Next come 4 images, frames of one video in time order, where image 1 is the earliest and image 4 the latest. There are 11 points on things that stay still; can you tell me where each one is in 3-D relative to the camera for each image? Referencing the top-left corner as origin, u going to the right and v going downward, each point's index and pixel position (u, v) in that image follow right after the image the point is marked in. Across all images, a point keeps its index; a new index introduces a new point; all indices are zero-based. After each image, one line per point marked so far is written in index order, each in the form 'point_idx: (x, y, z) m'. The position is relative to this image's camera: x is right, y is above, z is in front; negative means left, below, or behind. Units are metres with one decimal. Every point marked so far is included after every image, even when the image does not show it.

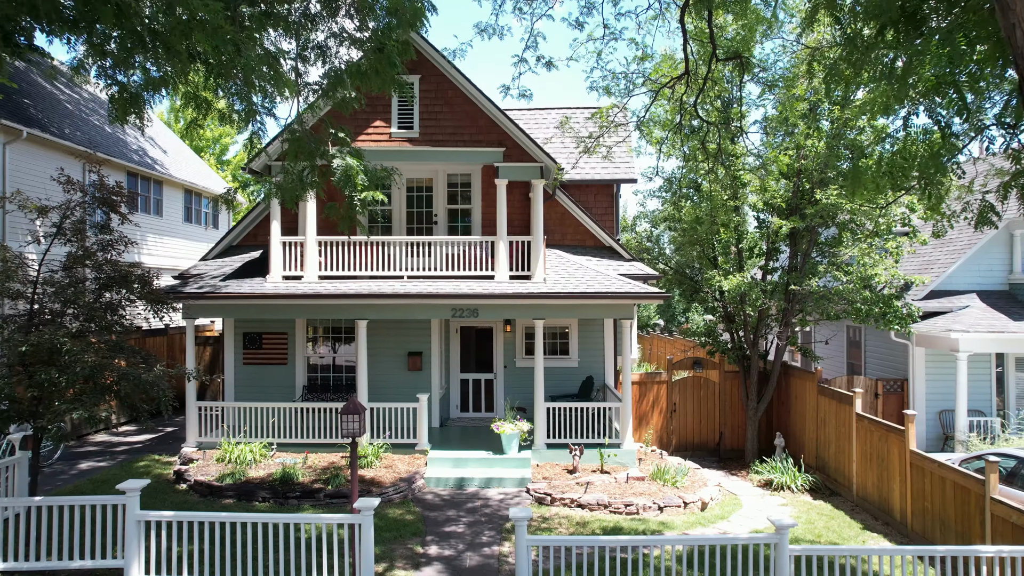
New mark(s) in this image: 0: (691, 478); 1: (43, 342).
0: (+2.2, -2.4, +10.7) m
1: (-3.7, -0.5, +6.9) m
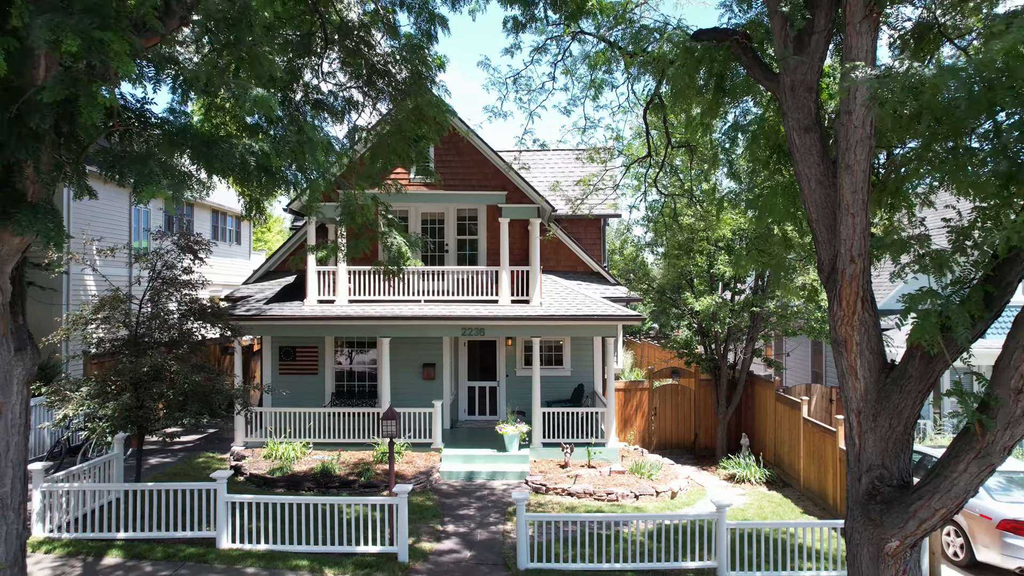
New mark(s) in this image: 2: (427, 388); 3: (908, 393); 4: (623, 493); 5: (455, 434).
0: (+2.3, -2.7, +12.7) m
1: (-3.7, -0.8, +8.9) m
2: (-1.5, -1.7, +14.8) m
3: (+2.0, -0.5, +4.2) m
4: (+1.5, -2.7, +11.2) m
5: (-0.9, -2.4, +14.1) m
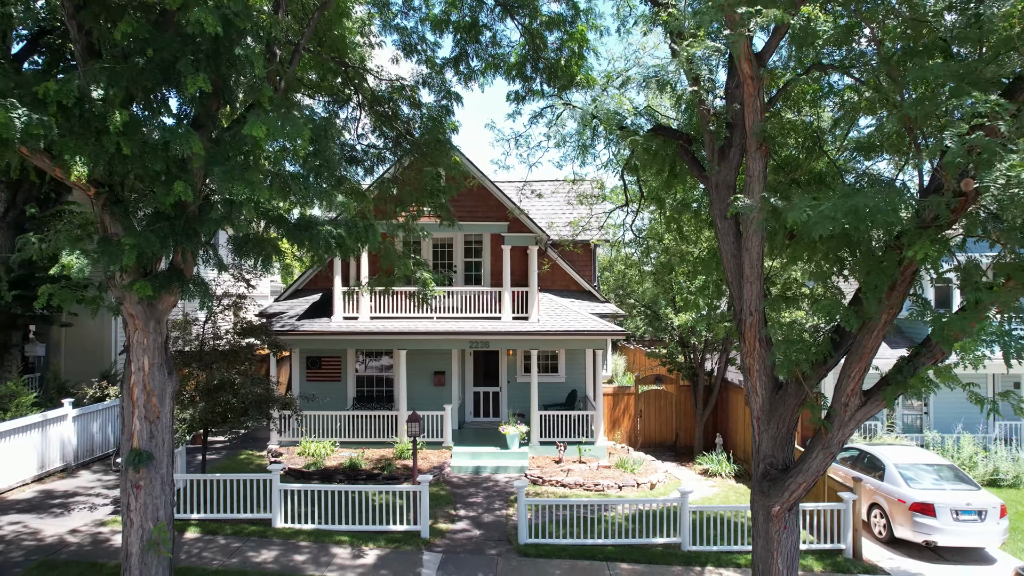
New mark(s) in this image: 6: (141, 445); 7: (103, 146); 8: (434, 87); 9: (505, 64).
0: (+2.3, -3.0, +14.6) m
1: (-3.7, -1.1, +10.8) m
2: (-1.4, -2.1, +16.8) m
3: (+2.0, -0.9, +6.2) m
4: (+1.5, -3.0, +13.1) m
5: (-0.9, -2.7, +16.1) m
6: (-2.8, -1.2, +6.3) m
7: (-2.5, +0.9, +5.2) m
8: (-1.0, +2.5, +10.7) m
9: (-0.1, +2.8, +10.6) m
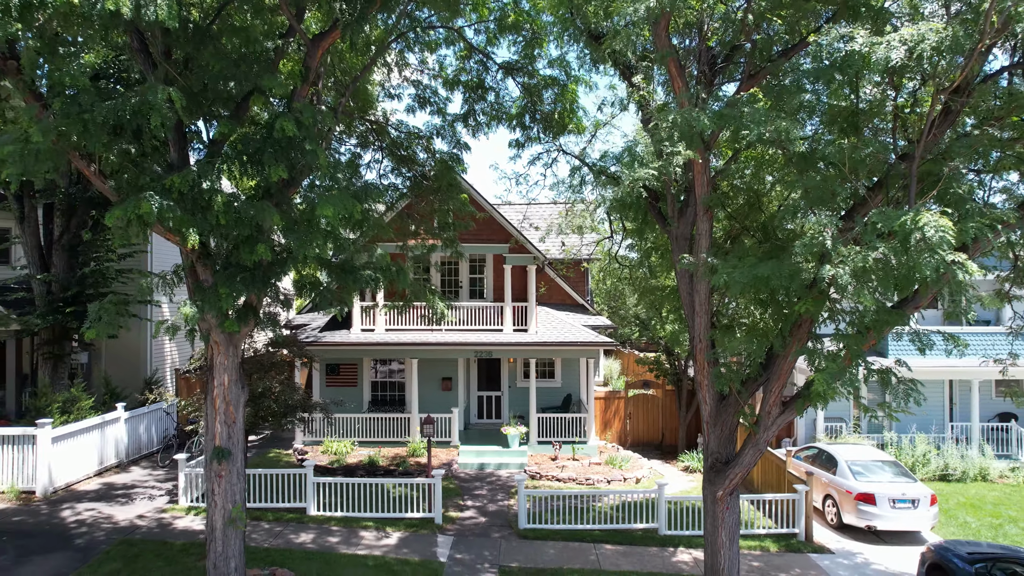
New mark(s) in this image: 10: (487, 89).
0: (+2.3, -3.3, +16.3) m
1: (-3.6, -1.4, +12.5) m
2: (-1.4, -2.4, +18.5) m
3: (+2.0, -1.2, +7.9) m
4: (+1.5, -3.3, +14.9) m
5: (-0.9, -3.0, +17.8) m
6: (-2.7, -1.5, +8.1) m
7: (-2.5, +0.6, +6.9) m
8: (-1.0, +2.2, +12.5) m
9: (-0.1, +2.5, +12.3) m
10: (-0.4, +2.8, +12.0) m
